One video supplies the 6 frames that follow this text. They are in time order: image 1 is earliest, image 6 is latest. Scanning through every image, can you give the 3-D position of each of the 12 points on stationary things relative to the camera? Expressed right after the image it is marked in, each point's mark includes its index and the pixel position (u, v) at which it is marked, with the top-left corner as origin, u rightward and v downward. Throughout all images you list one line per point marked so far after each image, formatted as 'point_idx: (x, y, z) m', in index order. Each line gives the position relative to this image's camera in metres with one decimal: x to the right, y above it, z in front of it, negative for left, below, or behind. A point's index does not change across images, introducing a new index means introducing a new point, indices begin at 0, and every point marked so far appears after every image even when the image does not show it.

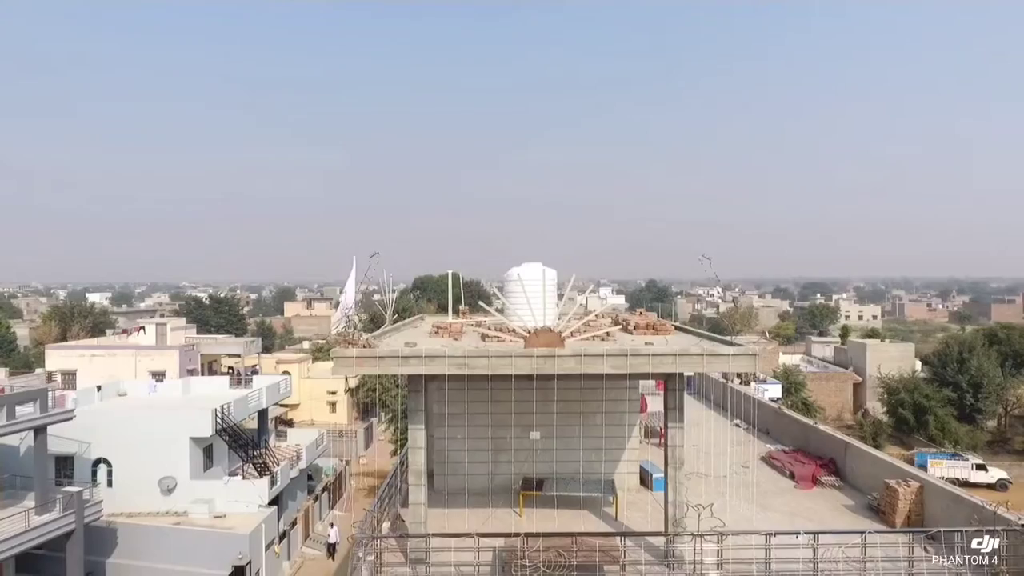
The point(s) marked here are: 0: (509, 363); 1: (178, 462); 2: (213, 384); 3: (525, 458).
0: (0.0, -0.8, +5.4) m
1: (-6.9, -3.6, +14.0) m
2: (-8.1, -2.6, +18.3) m
3: (0.0, -1.6, +6.4) m
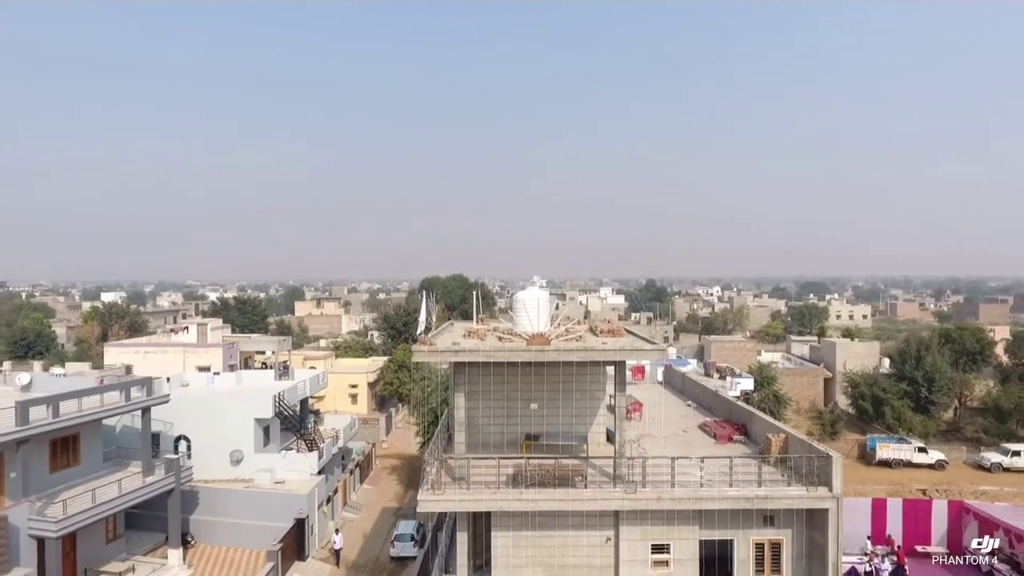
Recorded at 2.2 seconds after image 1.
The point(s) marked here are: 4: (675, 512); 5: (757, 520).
0: (+0.1, -1.0, +8.5) m
1: (-6.8, -3.8, +17.1) m
2: (-8.0, -2.8, +21.4) m
3: (+0.1, -1.9, +9.6) m
4: (+1.9, -2.7, +8.0) m
5: (+3.0, -2.8, +8.1) m
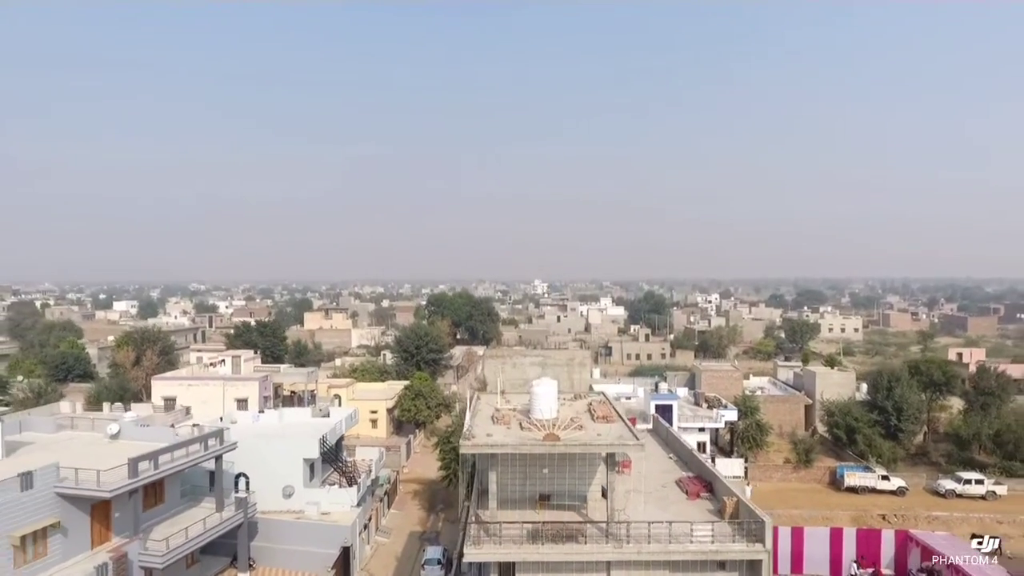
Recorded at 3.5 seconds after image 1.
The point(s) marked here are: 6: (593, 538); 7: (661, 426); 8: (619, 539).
0: (+0.4, -2.8, +11.4) m
1: (-6.5, -5.6, +20.0) m
2: (-7.7, -4.5, +24.3) m
3: (+0.4, -3.6, +12.5) m
4: (+2.2, -4.4, +10.9) m
5: (+3.3, -4.5, +11.0) m
6: (+1.3, -4.1, +10.9) m
7: (+4.1, -3.8, +18.3) m
8: (+1.7, -4.1, +10.9) m
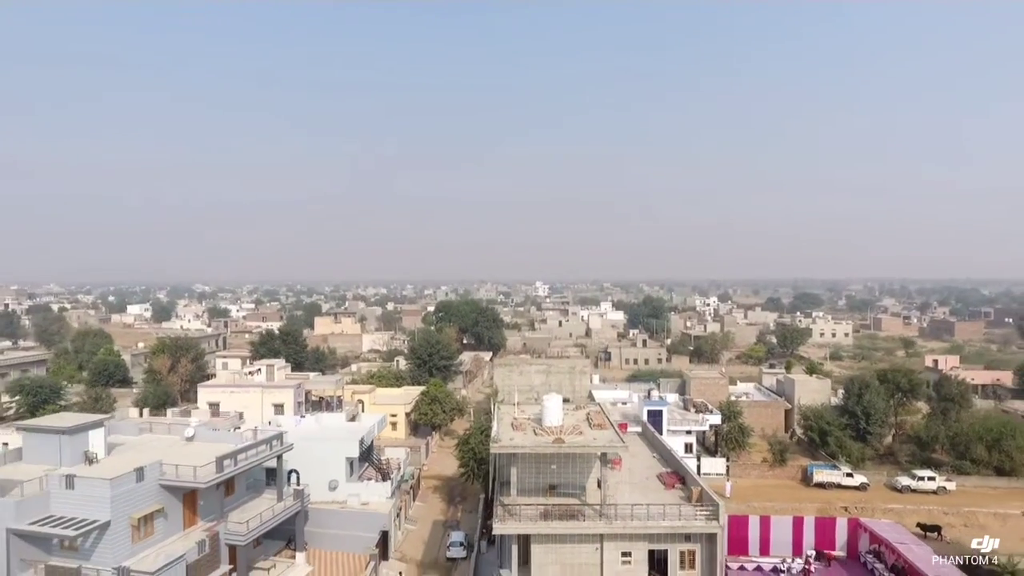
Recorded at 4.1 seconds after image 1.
0: (+0.7, -3.6, +14.9) m
1: (-6.1, -6.5, +23.6) m
2: (-7.3, -5.4, +27.8) m
3: (+0.8, -4.5, +16.0) m
4: (+2.6, -5.3, +14.4) m
5: (+3.7, -5.4, +14.5) m
6: (+1.7, -4.9, +14.5) m
7: (+4.4, -4.6, +21.9) m
8: (+2.1, -4.9, +14.4) m
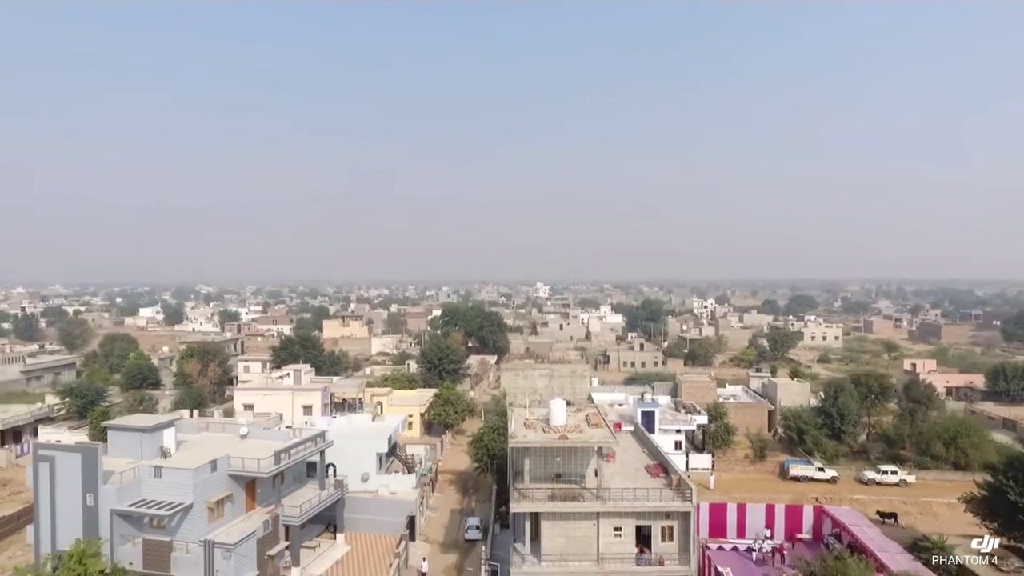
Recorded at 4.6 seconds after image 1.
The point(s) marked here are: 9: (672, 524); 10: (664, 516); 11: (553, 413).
0: (+1.1, -4.3, +18.4) m
1: (-5.8, -7.1, +27.0) m
2: (-6.9, -6.1, +31.3) m
3: (+1.1, -5.2, +19.4) m
4: (+3.0, -6.0, +17.9) m
5: (+4.0, -6.1, +18.0) m
6: (+2.0, -5.6, +17.9) m
7: (+4.8, -5.3, +25.3) m
8: (+2.5, -5.6, +17.9) m
9: (+4.3, -6.4, +18.0) m
10: (+4.1, -6.1, +18.0) m
11: (+1.2, -3.7, +19.8) m
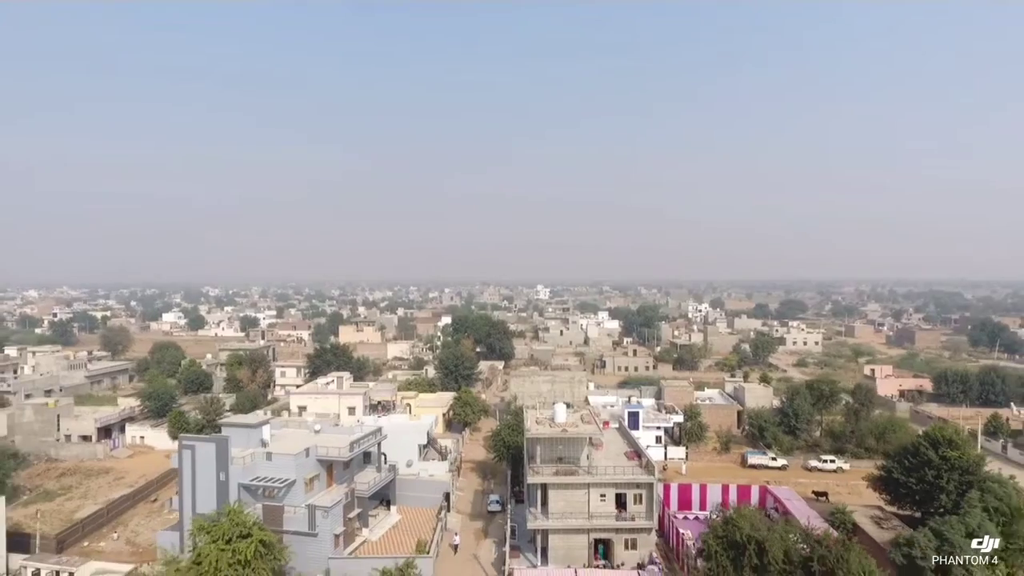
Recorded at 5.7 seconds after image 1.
0: (+1.7, -5.7, +25.8) m
1: (-5.2, -8.6, +34.5) m
2: (-6.3, -7.5, +38.7) m
3: (+1.8, -6.6, +26.9) m
4: (+3.6, -7.4, +25.3) m
5: (+4.6, -7.5, +25.4) m
6: (+2.6, -7.0, +25.3) m
7: (+5.4, -6.7, +32.8) m
8: (+3.1, -7.0, +25.3) m
9: (+4.9, -7.8, +25.5) m
10: (+4.7, -7.5, +25.4) m
11: (+1.8, -5.1, +27.2) m
